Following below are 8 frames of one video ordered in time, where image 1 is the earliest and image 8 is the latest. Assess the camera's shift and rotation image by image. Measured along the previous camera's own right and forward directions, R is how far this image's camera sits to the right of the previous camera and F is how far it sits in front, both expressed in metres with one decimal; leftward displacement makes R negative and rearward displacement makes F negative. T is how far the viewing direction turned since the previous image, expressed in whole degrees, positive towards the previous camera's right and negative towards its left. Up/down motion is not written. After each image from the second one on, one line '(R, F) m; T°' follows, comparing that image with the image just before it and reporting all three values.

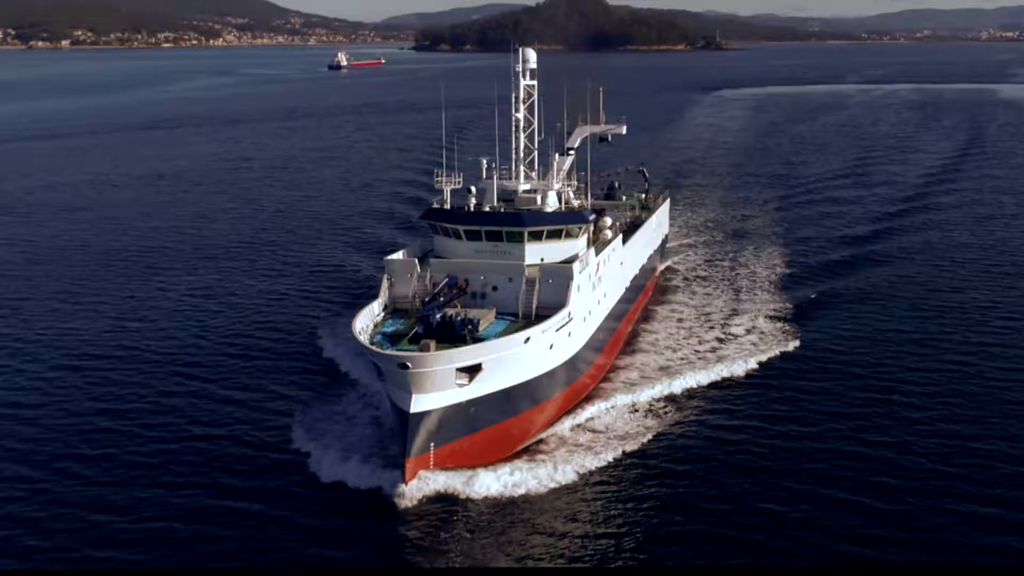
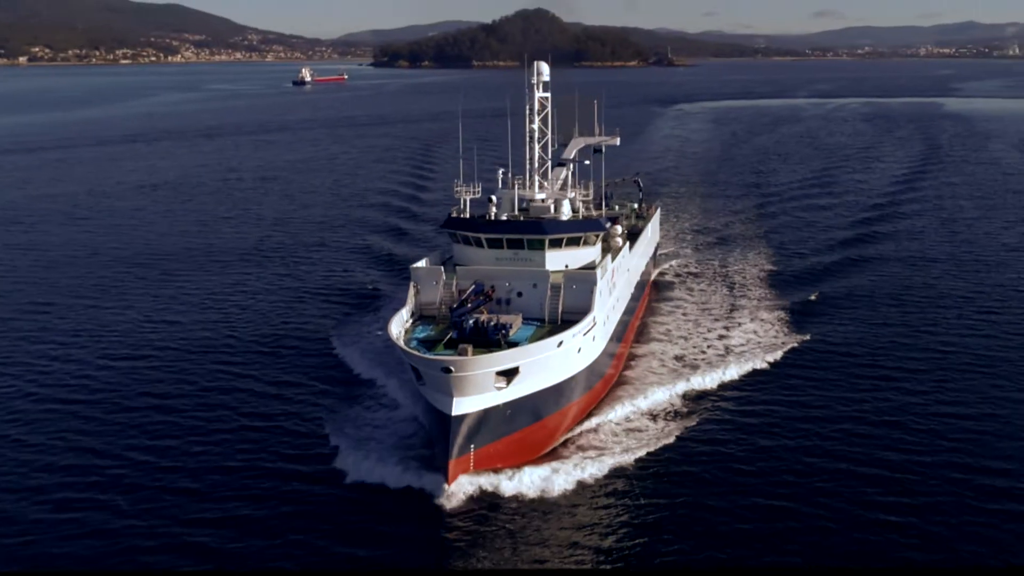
(-1.7, -1.1) m; +3°
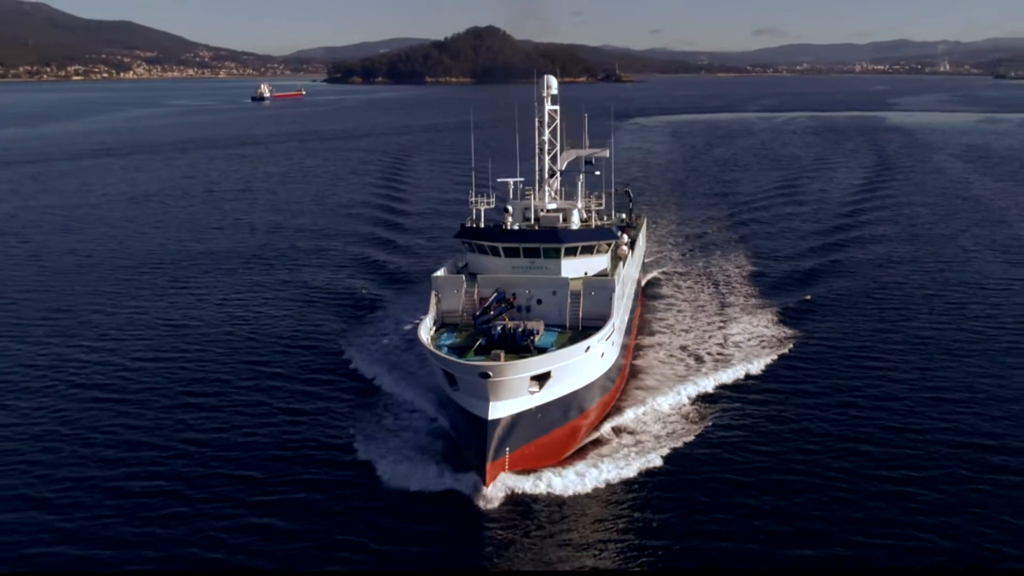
(-1.7, -1.1) m; +4°
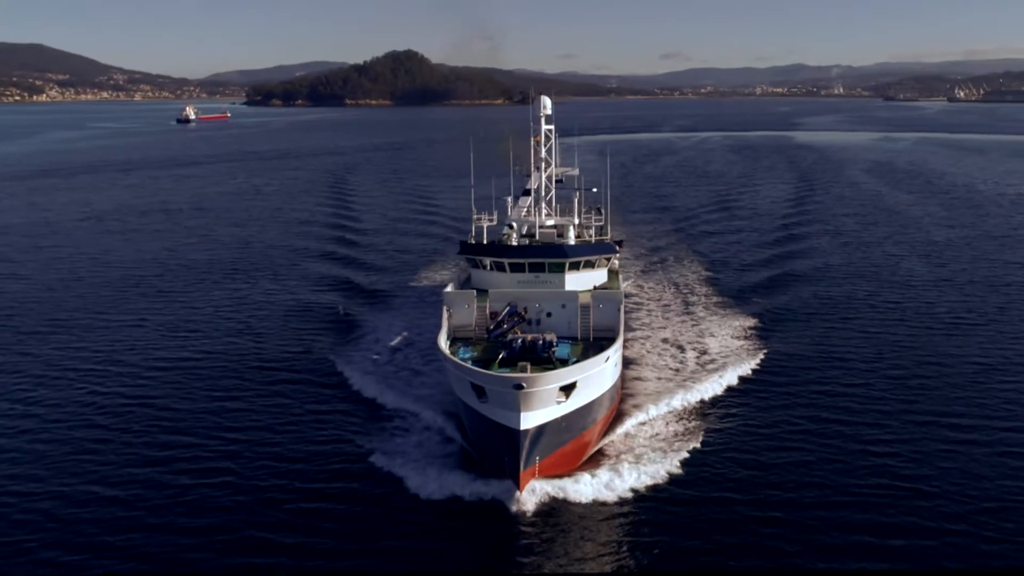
(-2.5, -1.4) m; +6°
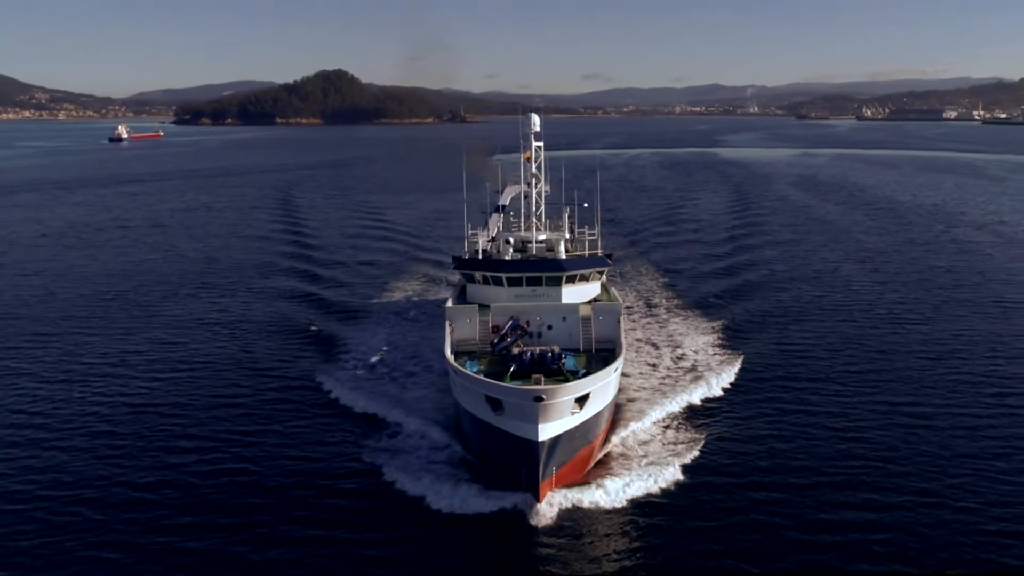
(-2.0, -1.2) m; +5°
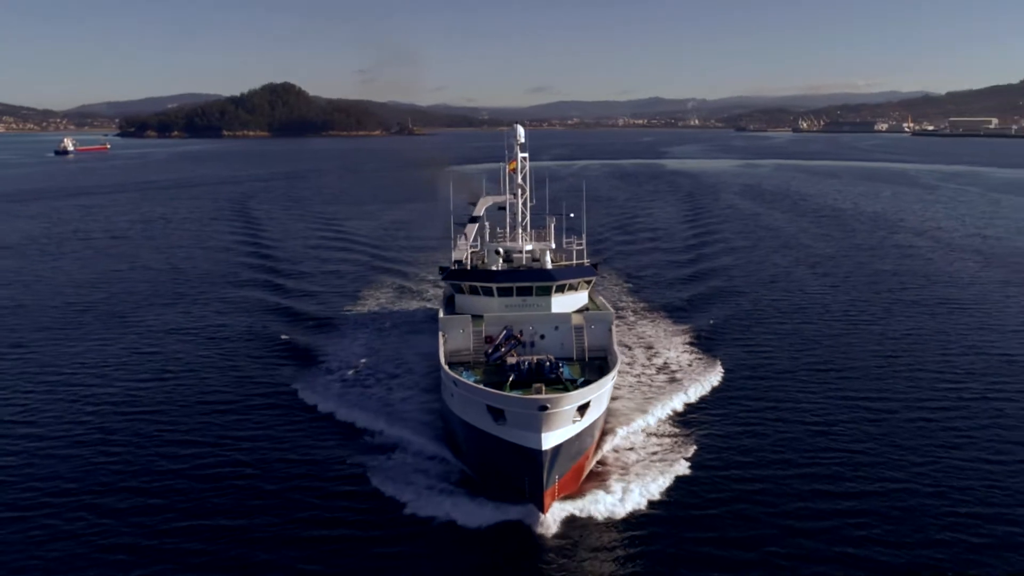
(-1.3, -0.8) m; +4°
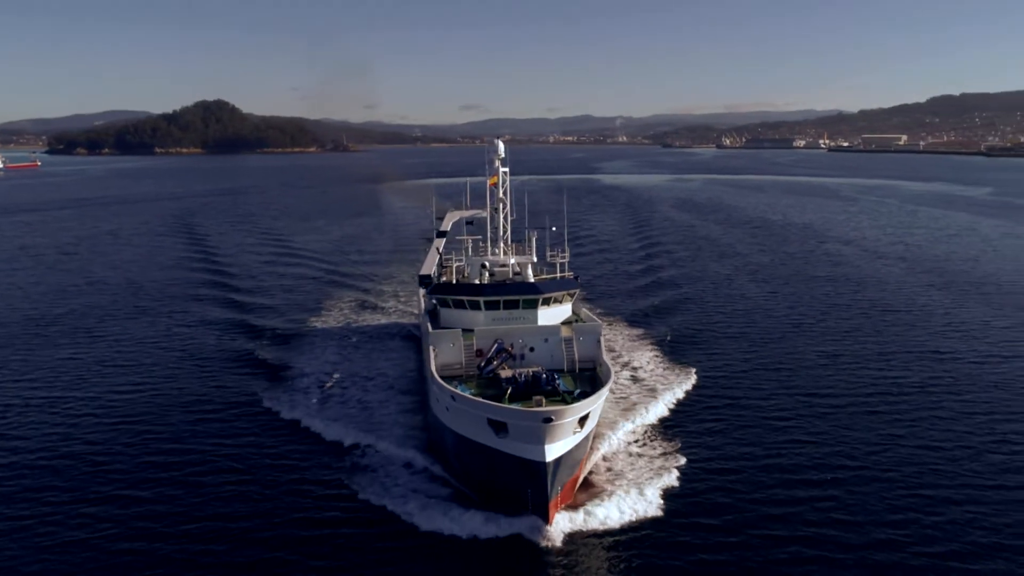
(-1.6, -1.1) m; +5°
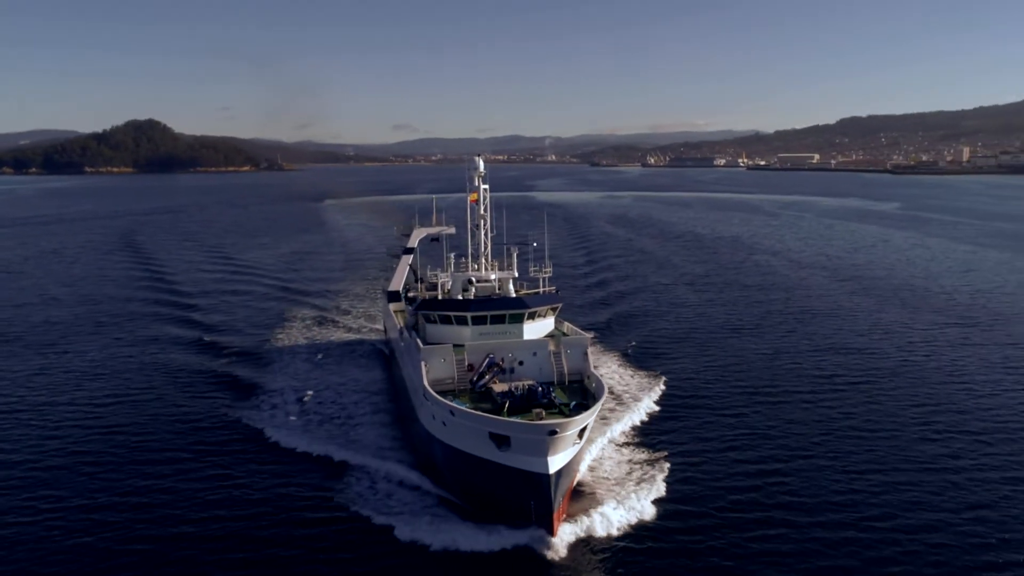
(-1.6, -1.5) m; +5°
